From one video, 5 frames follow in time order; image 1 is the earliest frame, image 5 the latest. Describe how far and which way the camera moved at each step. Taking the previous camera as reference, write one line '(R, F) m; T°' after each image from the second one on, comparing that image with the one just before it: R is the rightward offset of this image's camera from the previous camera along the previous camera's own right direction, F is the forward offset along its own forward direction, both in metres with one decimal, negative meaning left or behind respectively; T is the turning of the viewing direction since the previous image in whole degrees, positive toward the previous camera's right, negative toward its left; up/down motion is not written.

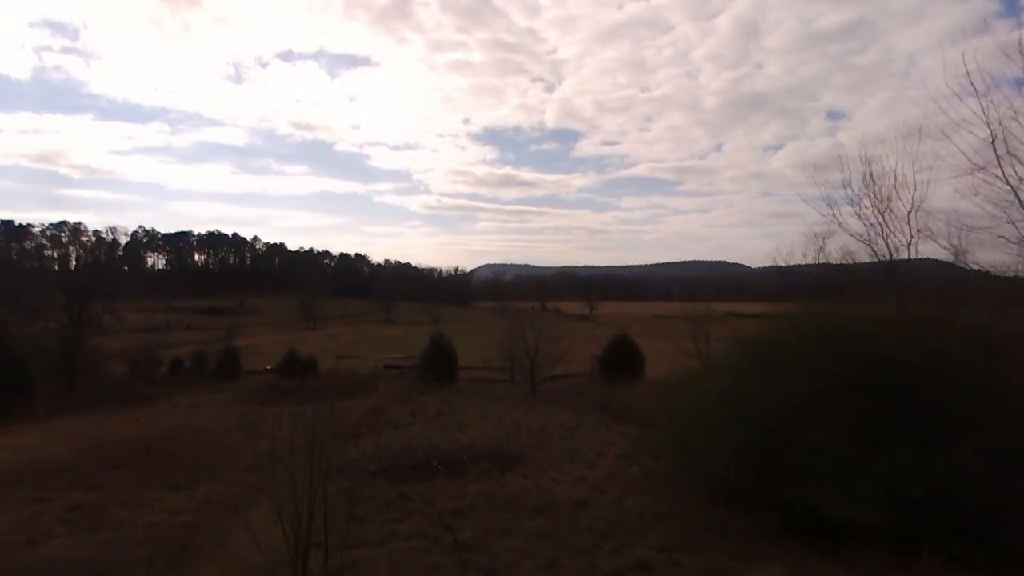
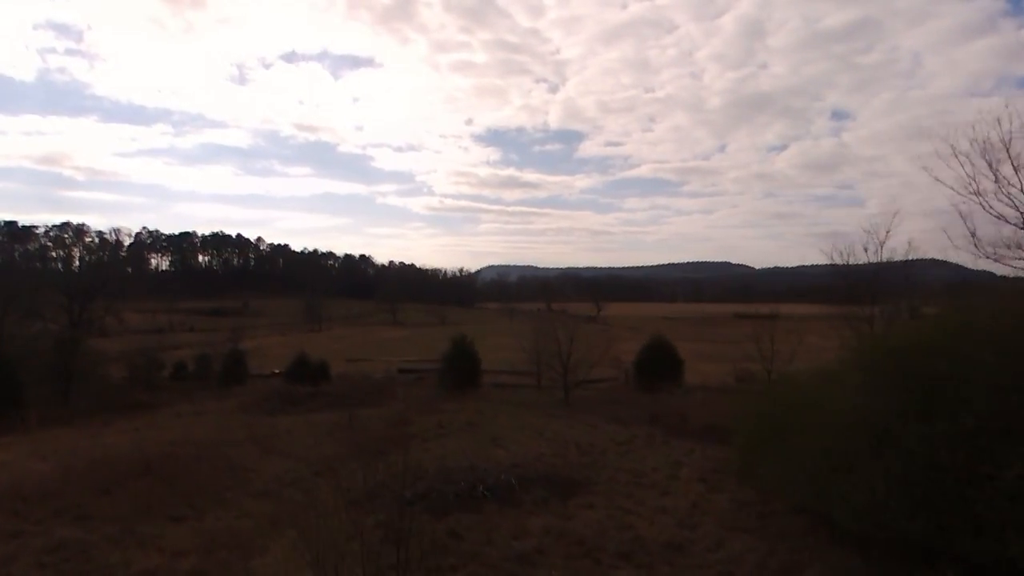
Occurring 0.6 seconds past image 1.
(-0.9, +1.7) m; 0°
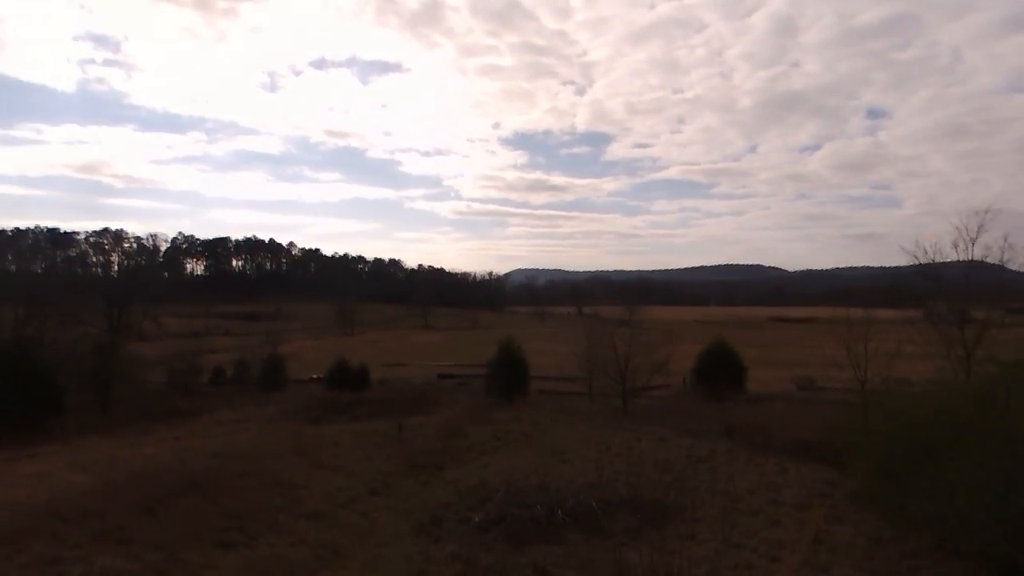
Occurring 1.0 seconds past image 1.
(-0.8, +1.1) m; -2°
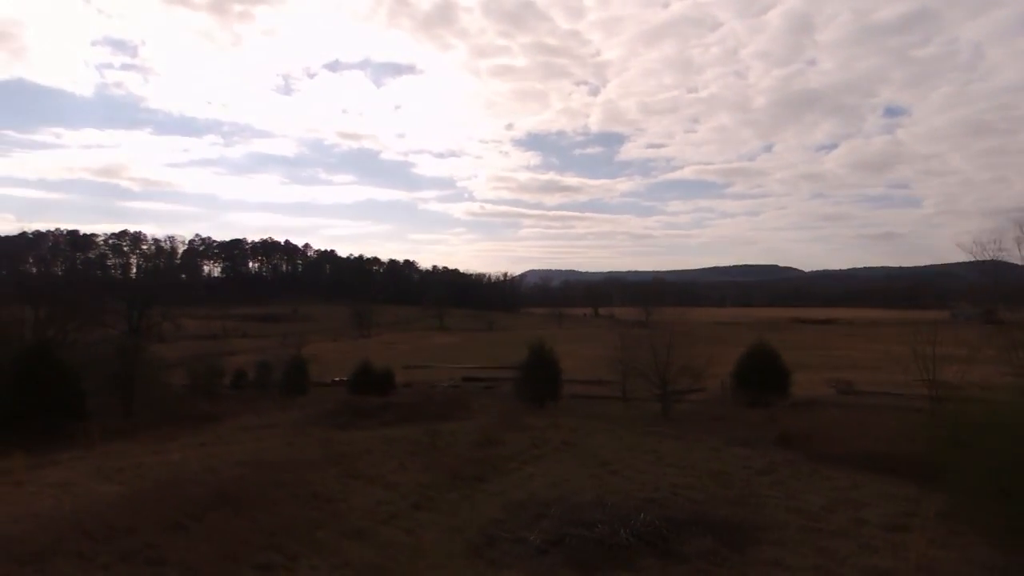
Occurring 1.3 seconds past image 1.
(-0.6, +0.7) m; -1°
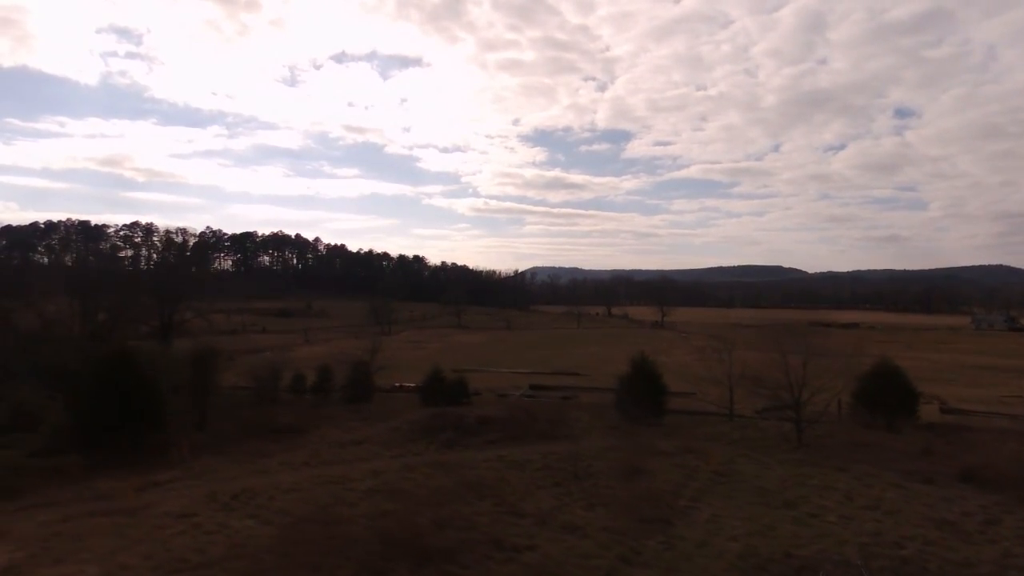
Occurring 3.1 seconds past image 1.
(-3.1, +1.3) m; 0°
